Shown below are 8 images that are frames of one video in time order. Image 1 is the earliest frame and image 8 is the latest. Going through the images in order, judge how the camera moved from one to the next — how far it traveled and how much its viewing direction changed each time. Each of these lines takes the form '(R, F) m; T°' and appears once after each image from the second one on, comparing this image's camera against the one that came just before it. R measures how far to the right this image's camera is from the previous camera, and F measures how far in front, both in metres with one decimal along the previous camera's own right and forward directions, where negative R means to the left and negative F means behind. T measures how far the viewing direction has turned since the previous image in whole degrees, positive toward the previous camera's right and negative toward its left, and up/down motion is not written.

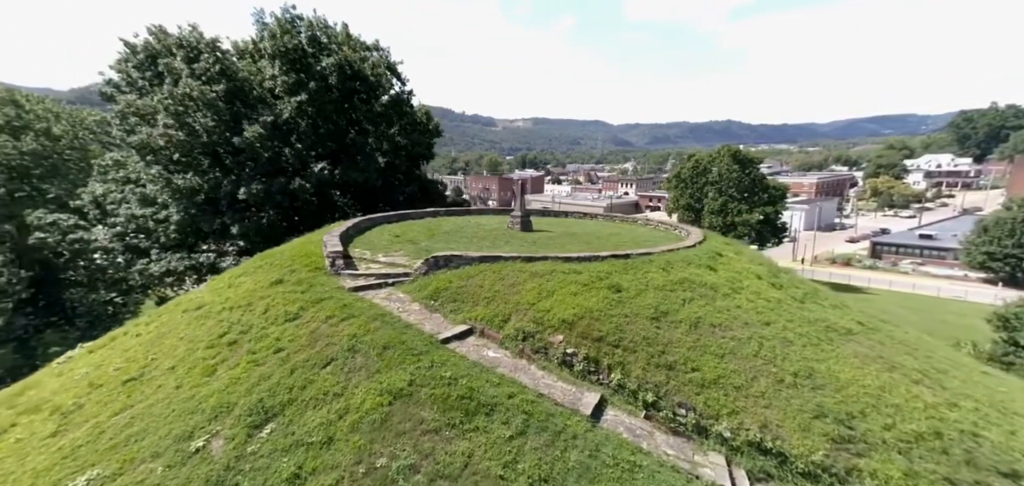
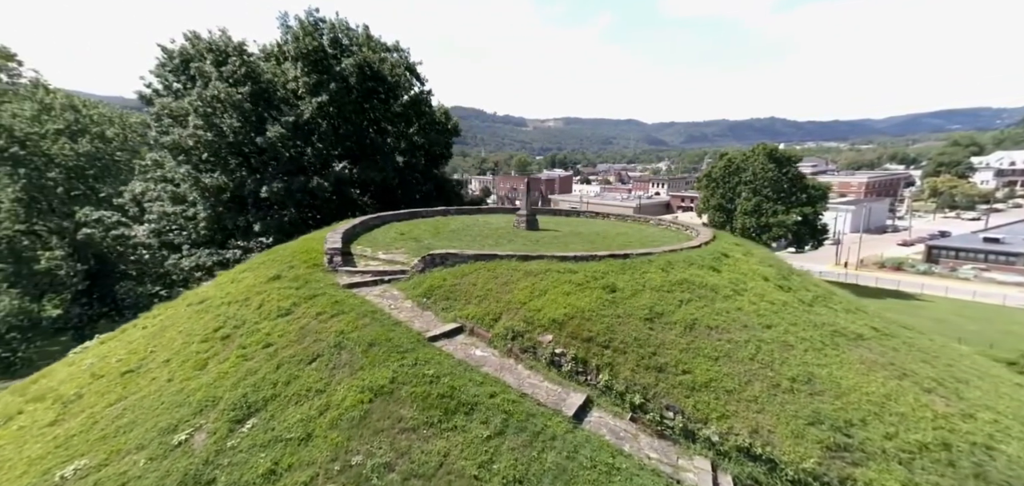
(+0.3, +0.1) m; -2°
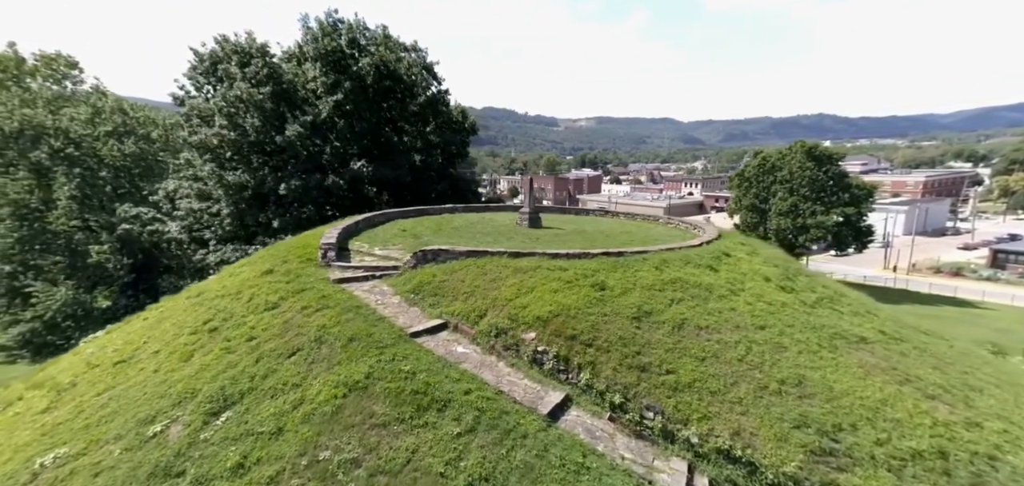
(+0.3, +0.1) m; -1°
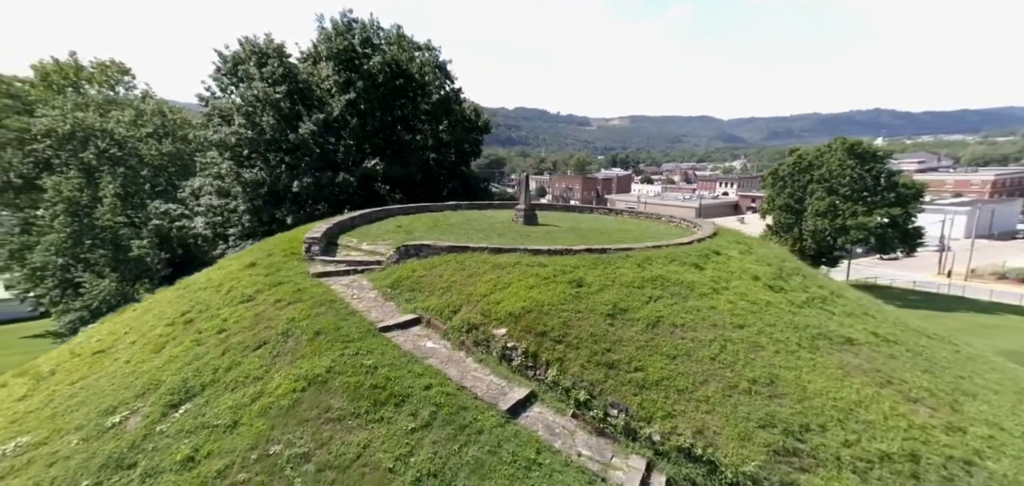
(+0.4, +0.1) m; -1°
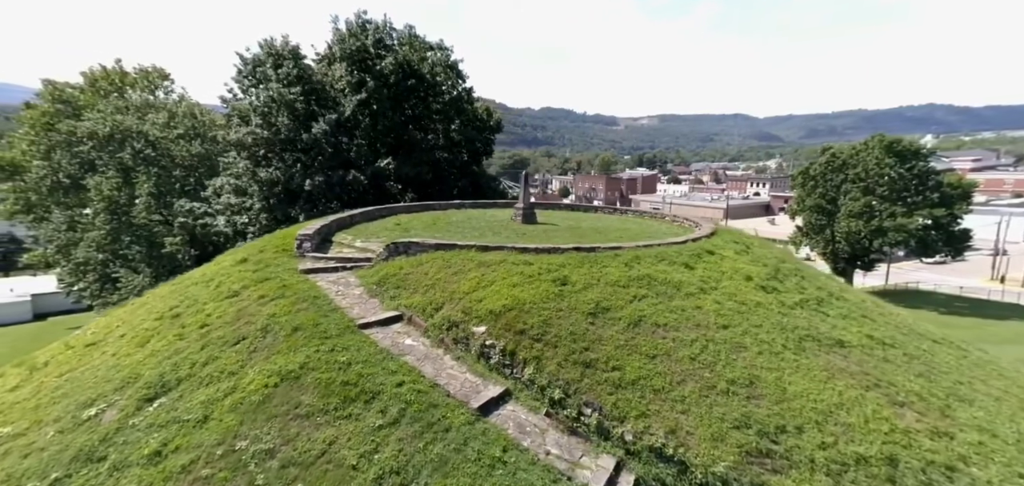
(+0.3, 0.0) m; -1°
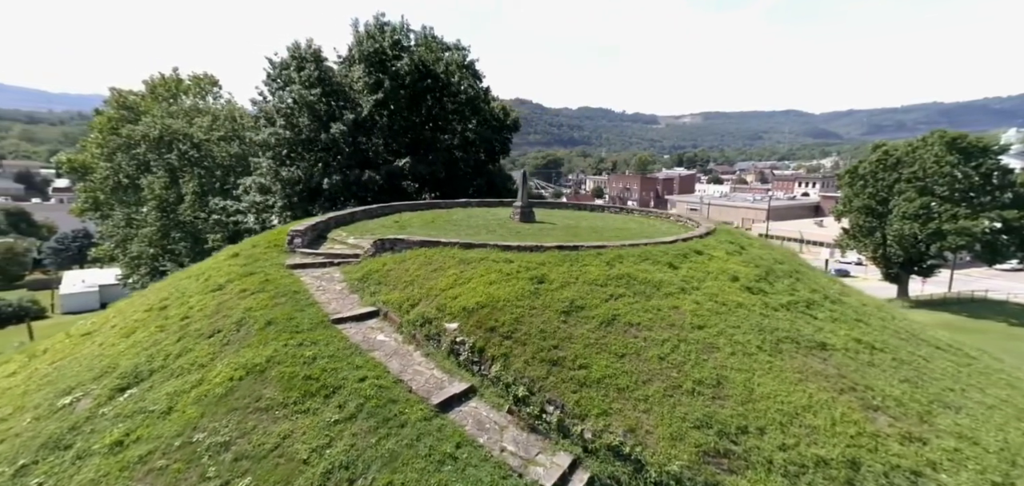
(+0.4, 0.0) m; -1°
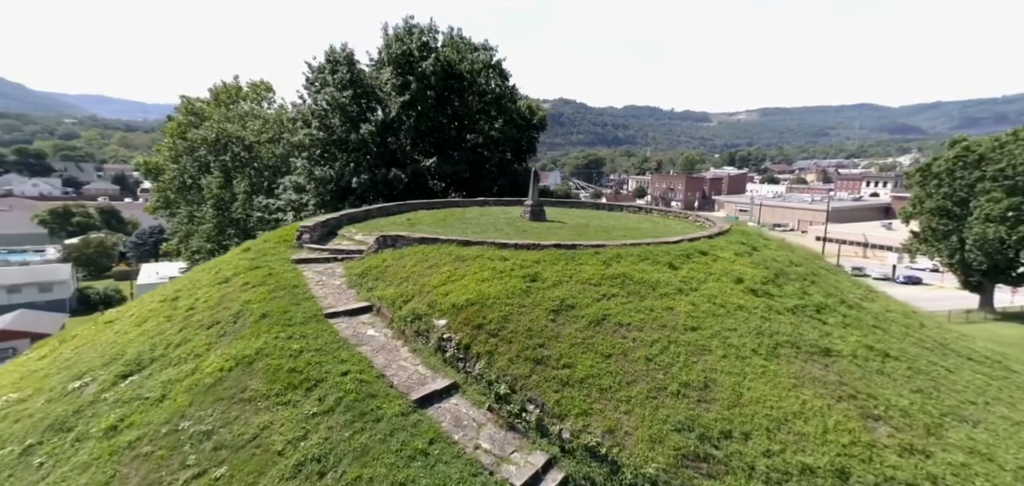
(+0.4, 0.0) m; -3°
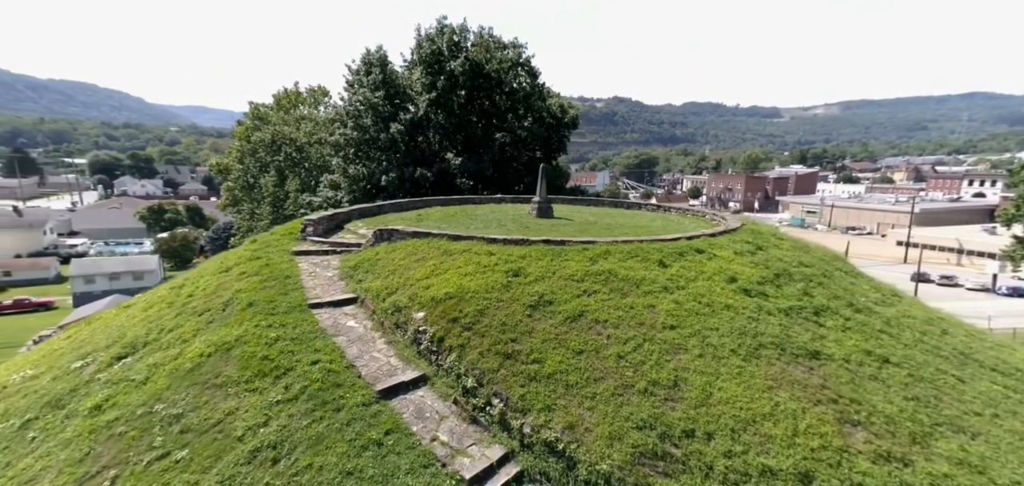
(+0.5, 0.0) m; -2°
